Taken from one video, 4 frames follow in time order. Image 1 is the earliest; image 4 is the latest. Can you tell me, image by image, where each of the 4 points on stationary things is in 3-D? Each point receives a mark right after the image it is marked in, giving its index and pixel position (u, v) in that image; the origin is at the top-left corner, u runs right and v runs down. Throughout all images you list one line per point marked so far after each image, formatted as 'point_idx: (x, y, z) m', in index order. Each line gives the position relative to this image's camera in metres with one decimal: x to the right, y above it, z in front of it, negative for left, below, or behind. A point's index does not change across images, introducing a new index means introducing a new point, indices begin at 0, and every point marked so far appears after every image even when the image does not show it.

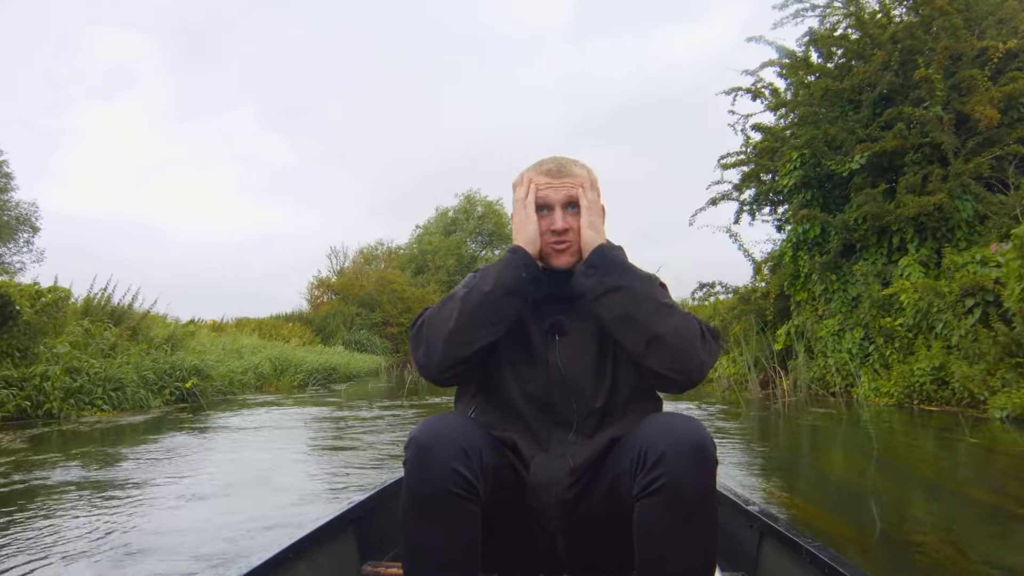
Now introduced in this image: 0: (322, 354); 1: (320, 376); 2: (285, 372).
0: (-4.1, -1.4, +15.5) m
1: (-3.5, -1.6, +12.9) m
2: (-3.8, -1.4, +12.0) m
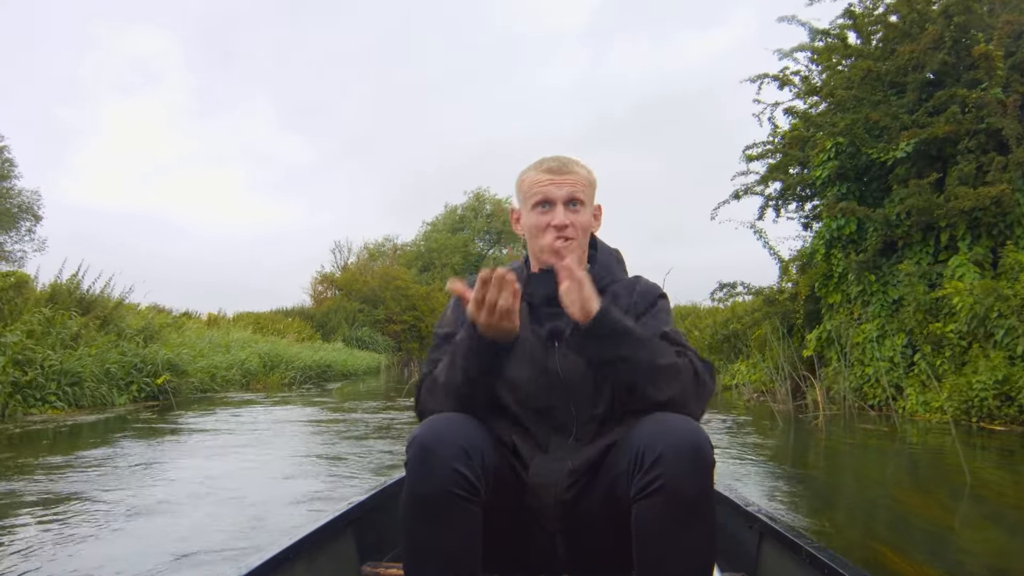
0: (-4.0, -1.3, +15.0) m
1: (-3.4, -1.5, +12.4) m
2: (-3.7, -1.3, +11.5) m
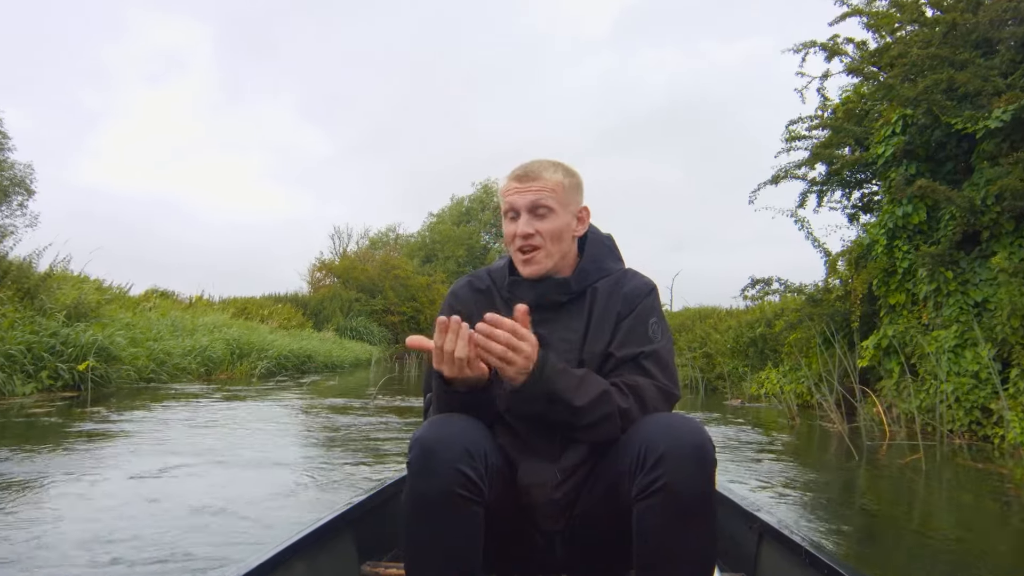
0: (-4.0, -1.0, +14.1) m
1: (-3.4, -1.2, +11.5) m
2: (-3.7, -1.0, +10.6) m
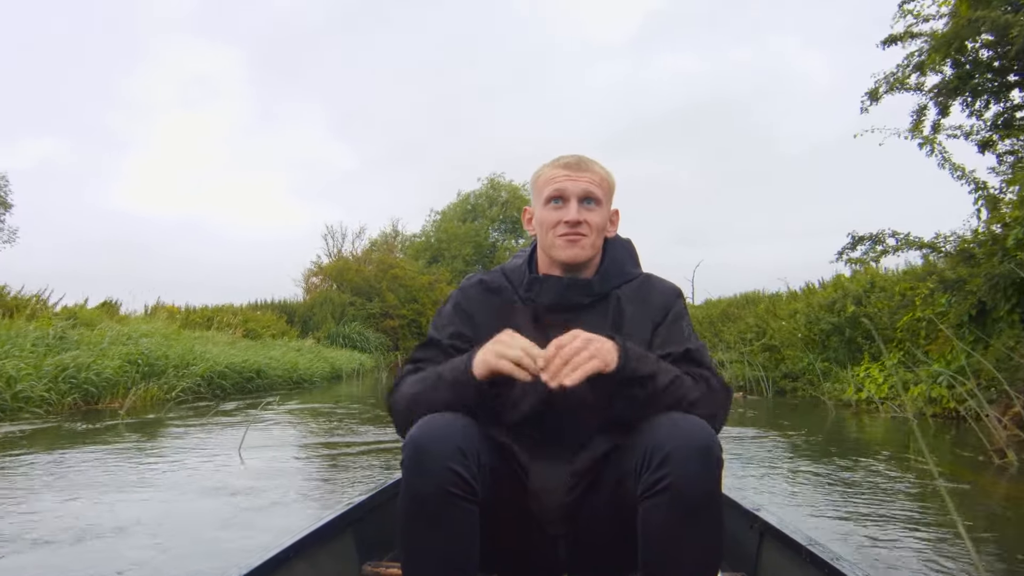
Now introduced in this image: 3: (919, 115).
0: (-3.8, -1.0, +12.2) m
1: (-3.2, -1.2, +9.6) m
2: (-3.6, -1.0, +8.7) m
3: (+2.6, +1.1, +4.7) m
